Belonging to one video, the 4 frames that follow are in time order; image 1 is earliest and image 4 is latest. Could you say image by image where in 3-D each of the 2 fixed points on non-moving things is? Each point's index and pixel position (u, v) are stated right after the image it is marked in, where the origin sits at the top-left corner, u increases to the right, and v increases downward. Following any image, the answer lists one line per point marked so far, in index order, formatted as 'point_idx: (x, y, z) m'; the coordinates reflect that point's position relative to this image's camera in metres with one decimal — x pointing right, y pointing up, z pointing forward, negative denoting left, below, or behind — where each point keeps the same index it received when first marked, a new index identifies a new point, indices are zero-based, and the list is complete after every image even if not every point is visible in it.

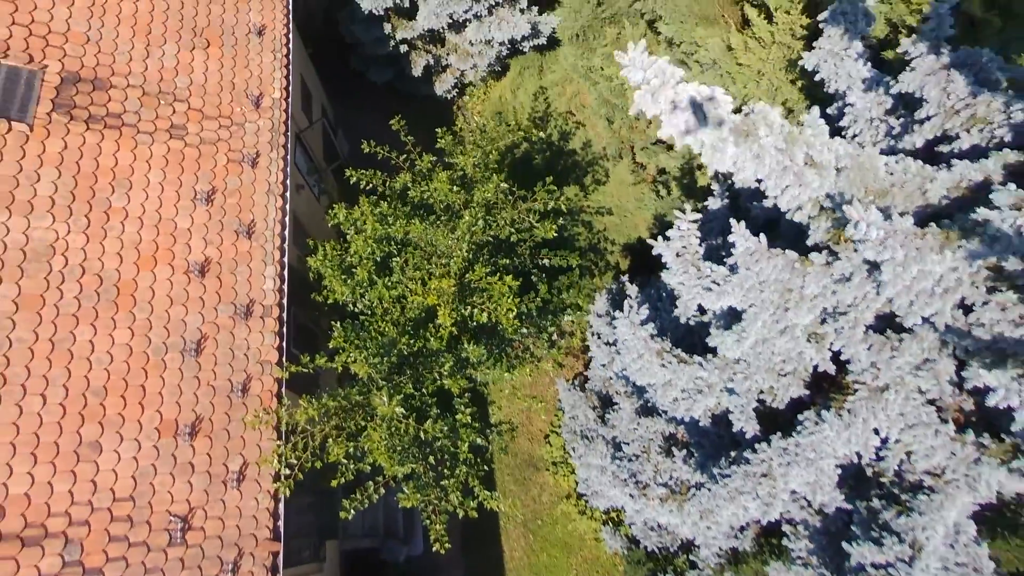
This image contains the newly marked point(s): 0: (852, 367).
0: (+2.9, -0.8, +7.0) m
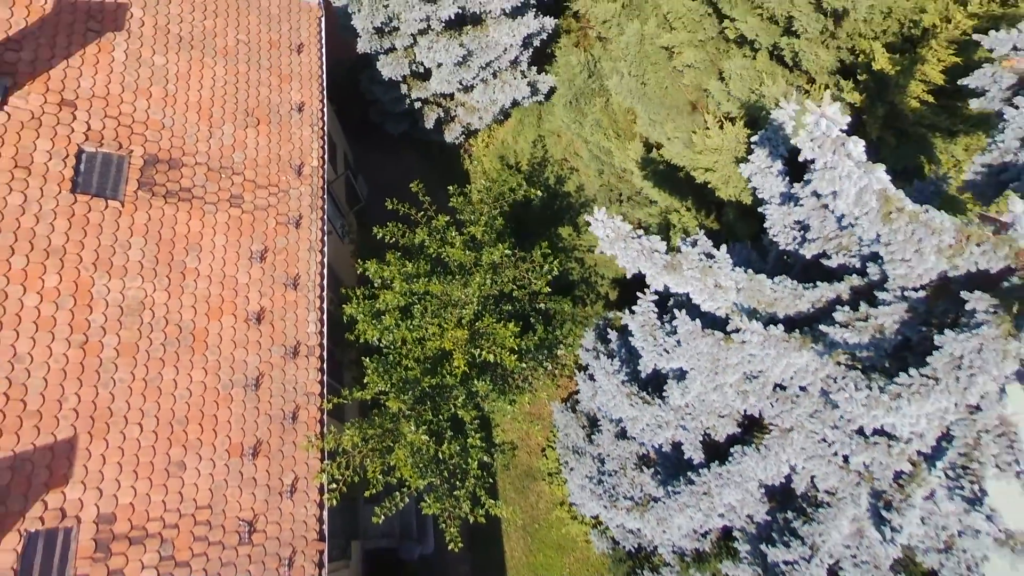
0: (+2.9, -1.5, +9.1) m
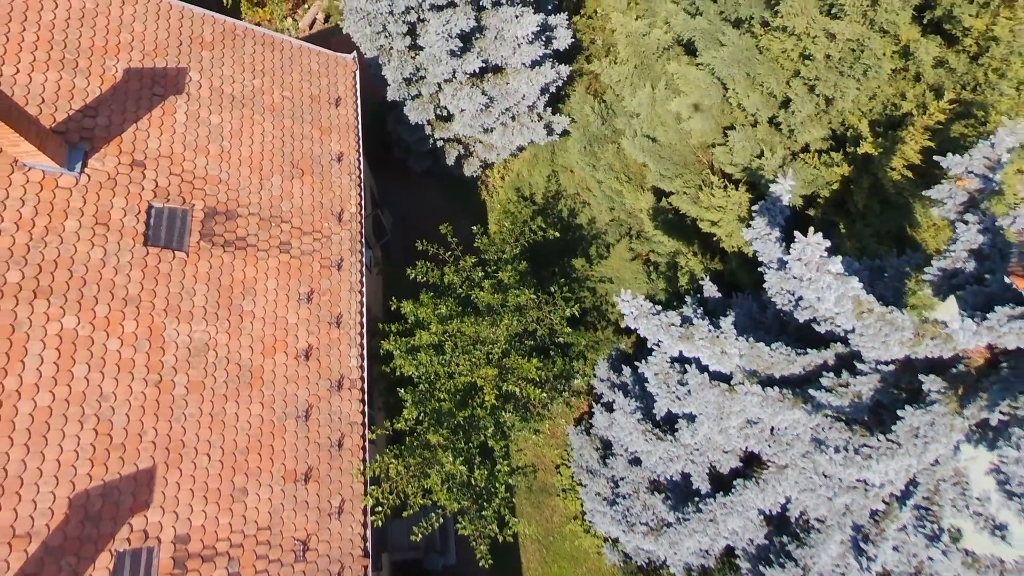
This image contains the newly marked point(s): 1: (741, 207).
0: (+3.3, -2.2, +10.3) m
1: (+3.5, +1.2, +11.9) m
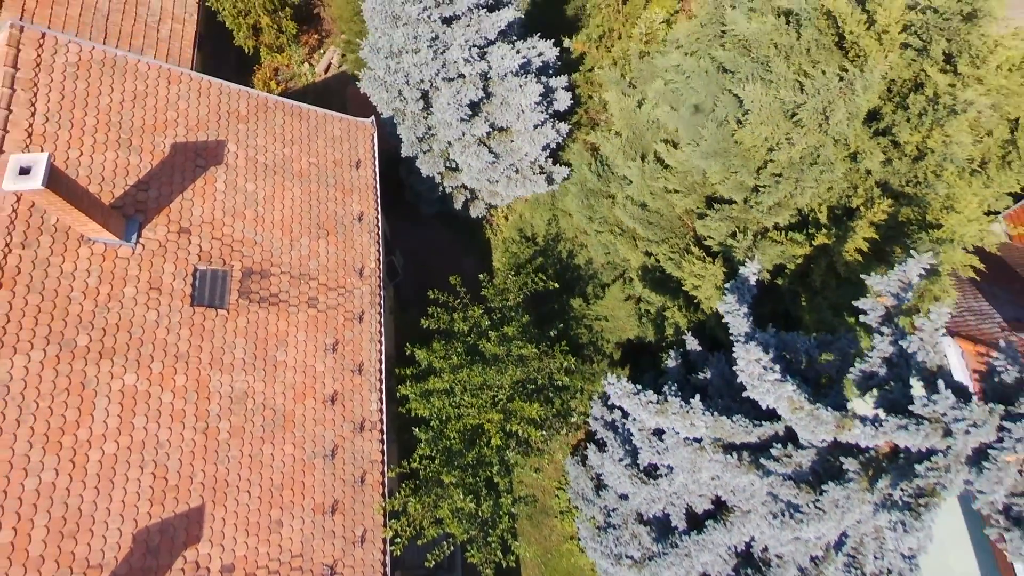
0: (+3.4, -3.2, +11.9) m
1: (+3.5, +0.2, +13.5) m
